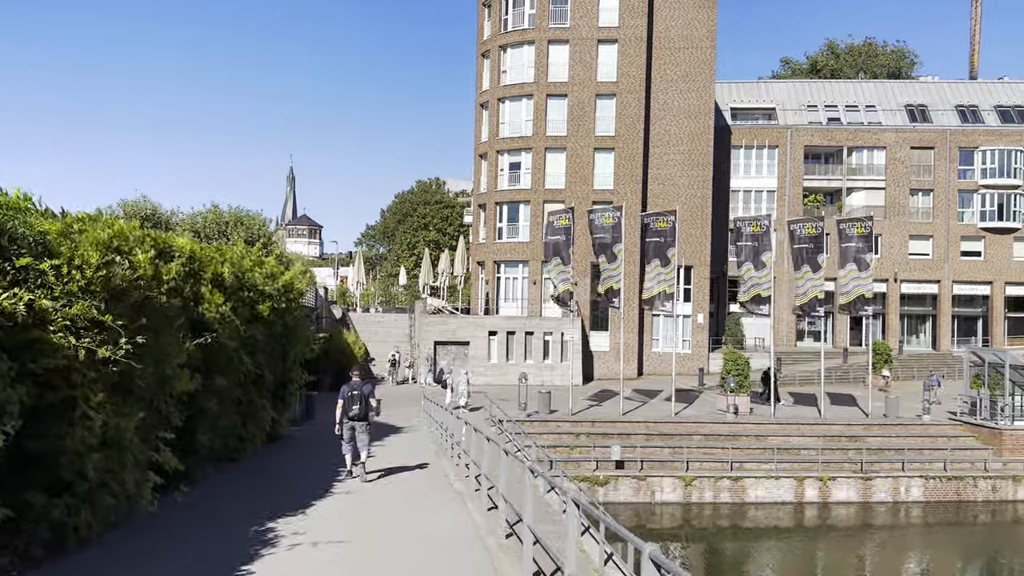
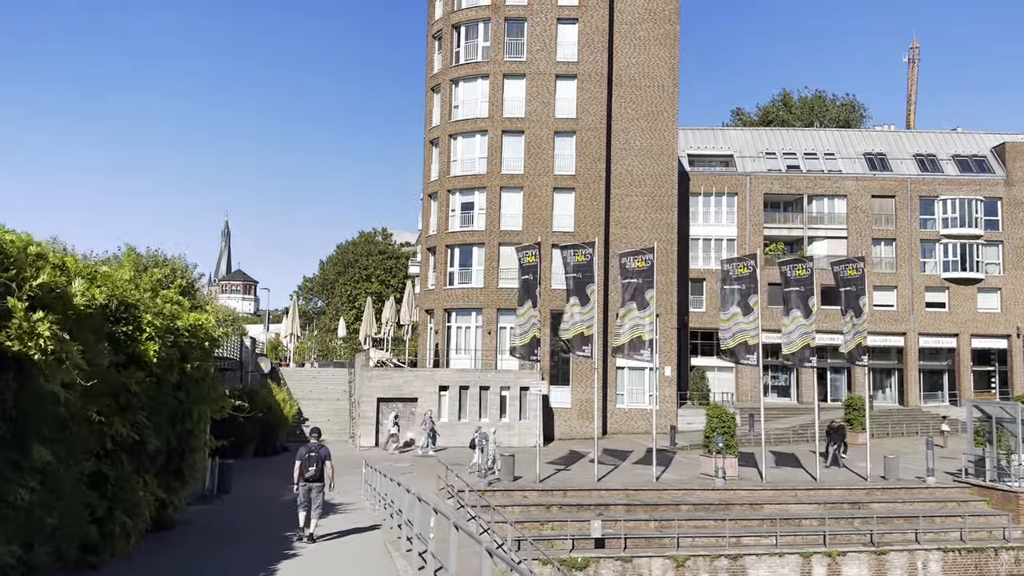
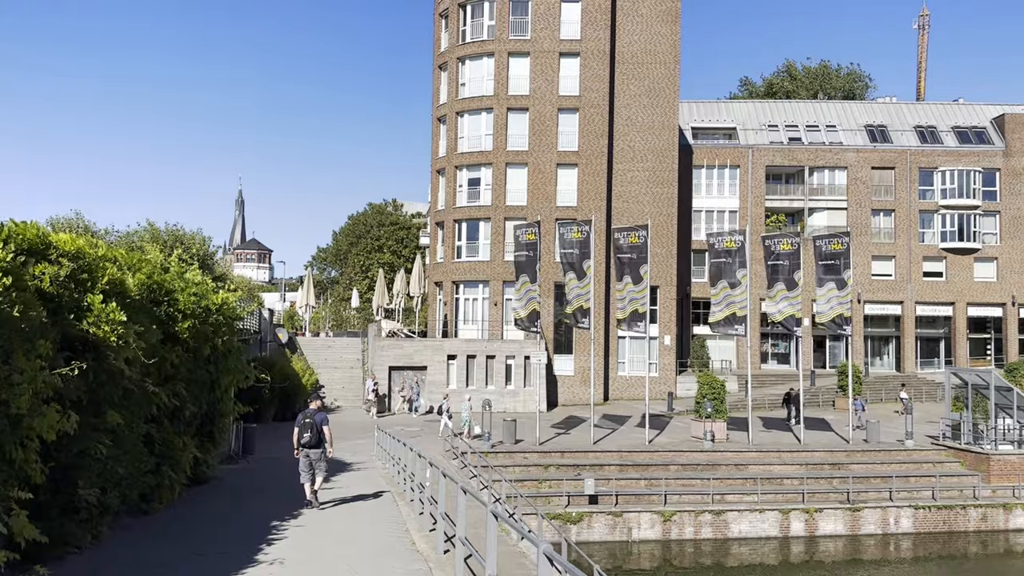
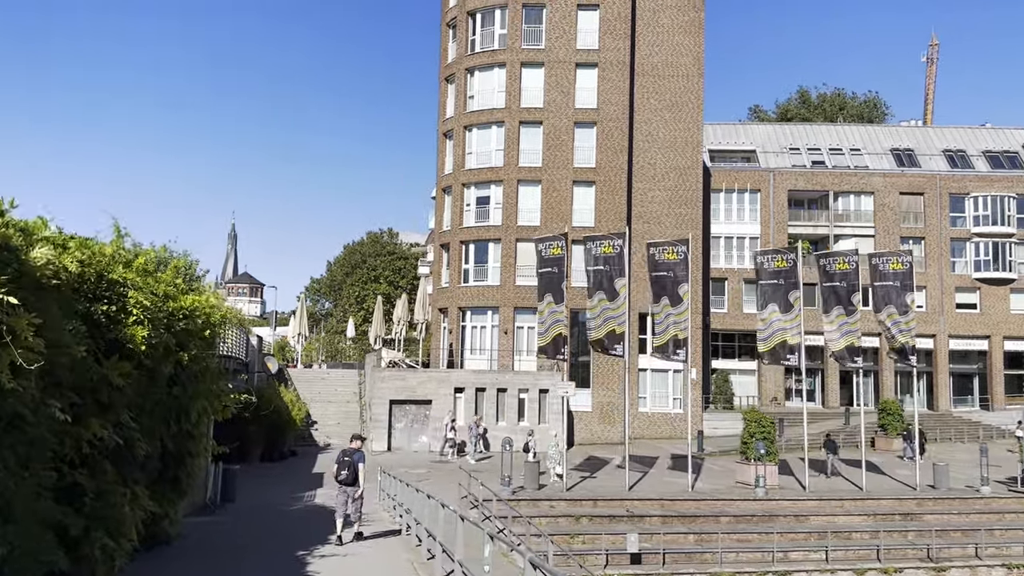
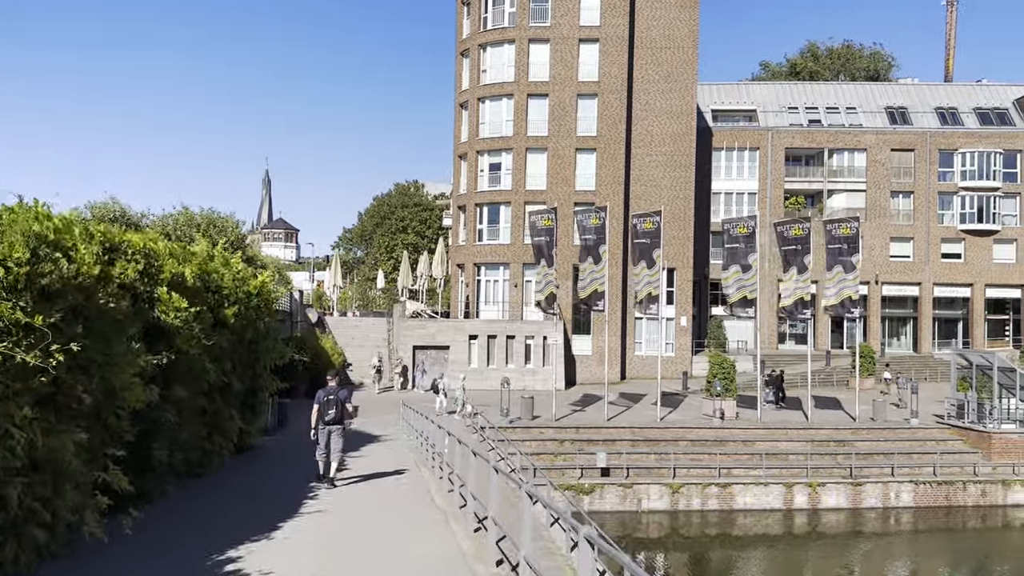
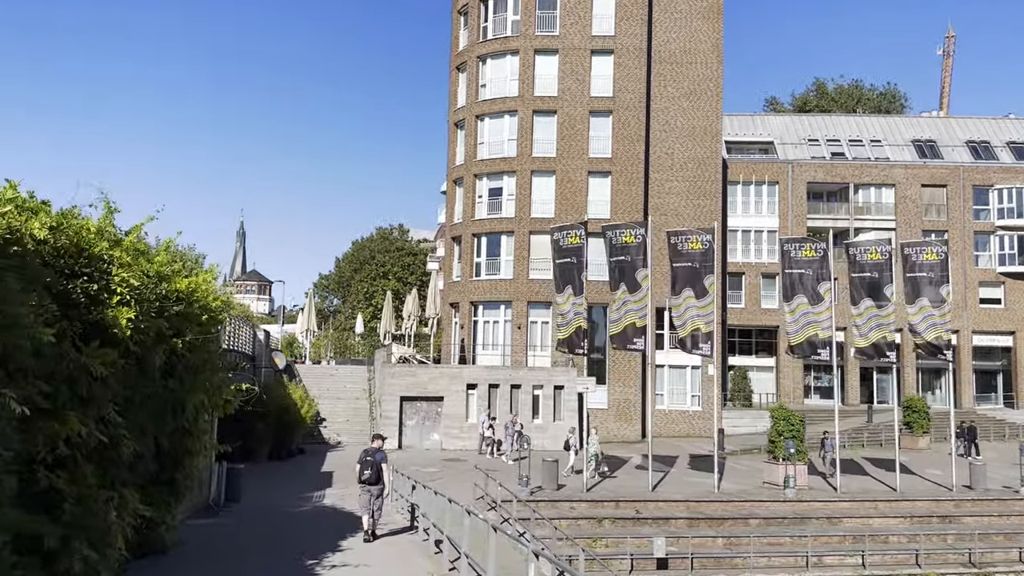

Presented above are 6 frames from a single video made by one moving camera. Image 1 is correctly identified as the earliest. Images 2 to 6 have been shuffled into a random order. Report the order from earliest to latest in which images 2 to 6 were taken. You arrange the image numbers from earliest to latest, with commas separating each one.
5, 3, 2, 4, 6
